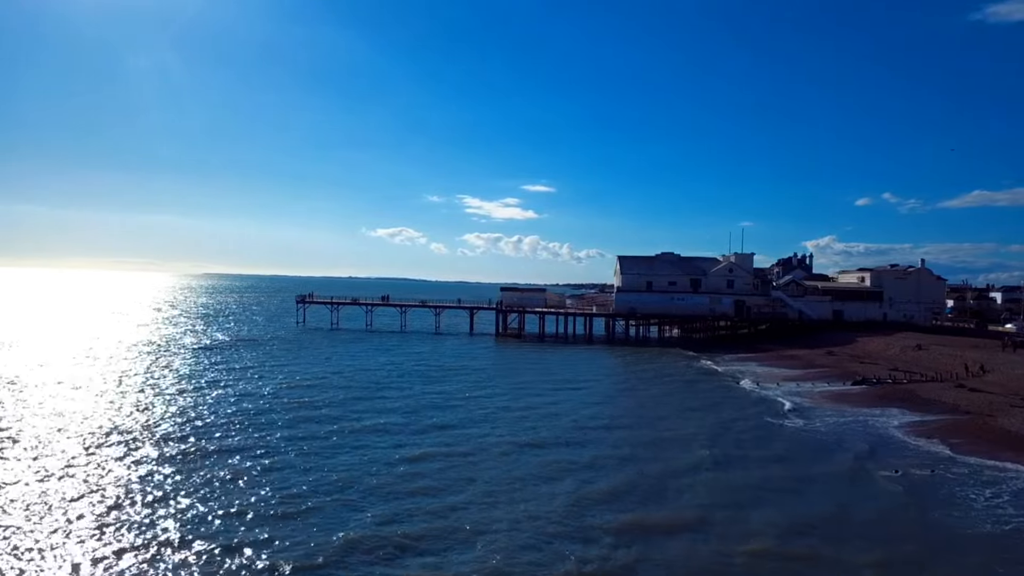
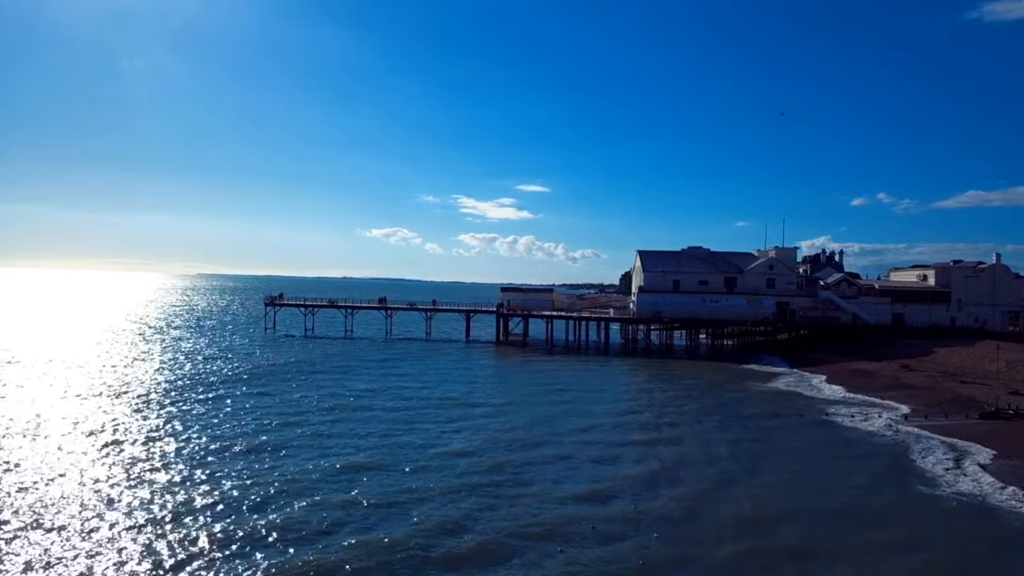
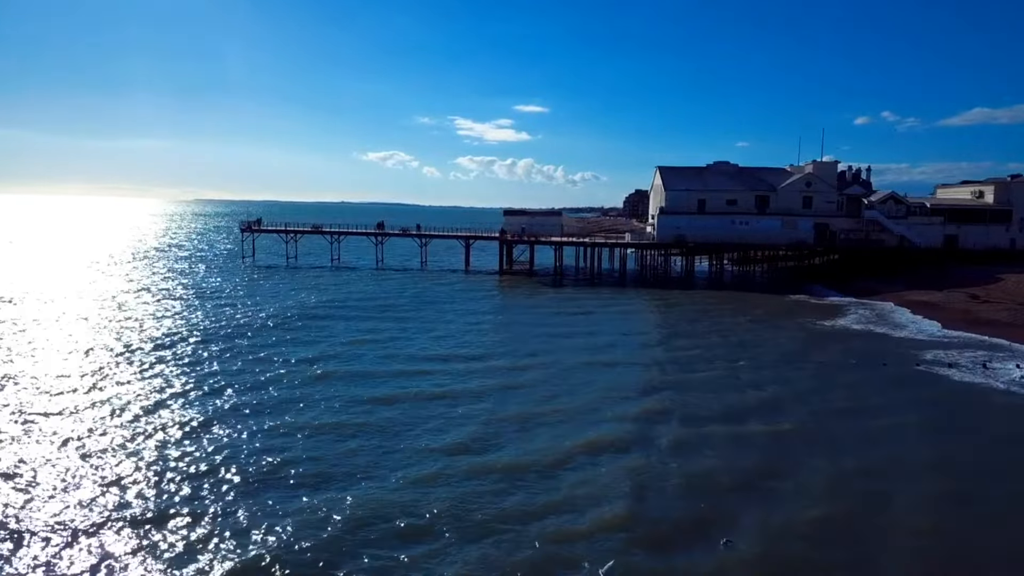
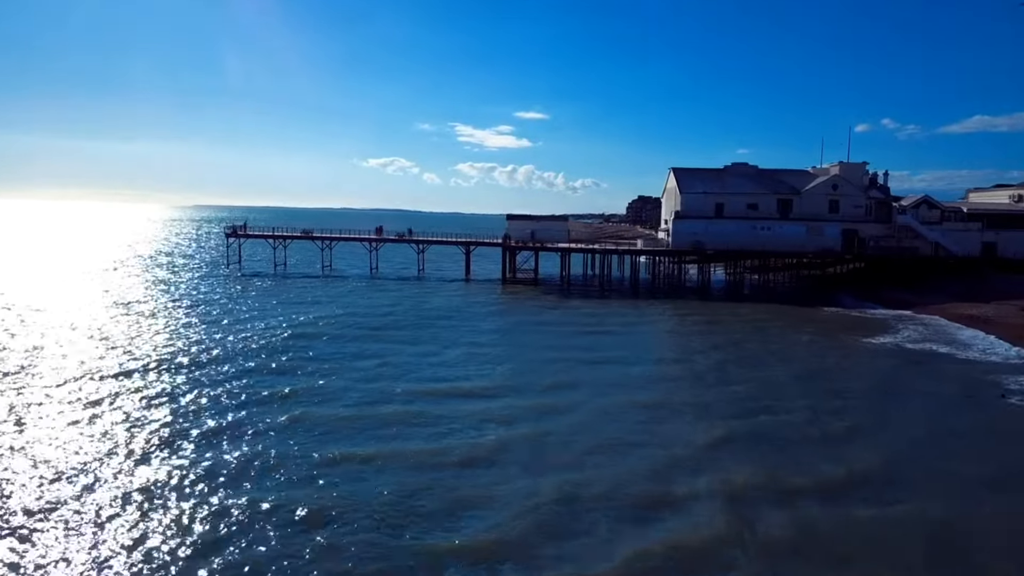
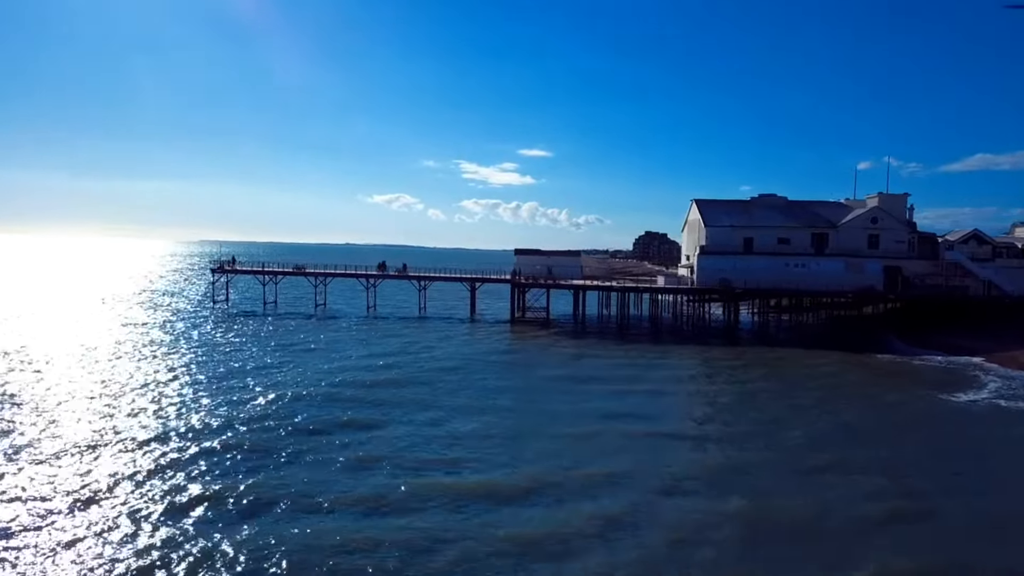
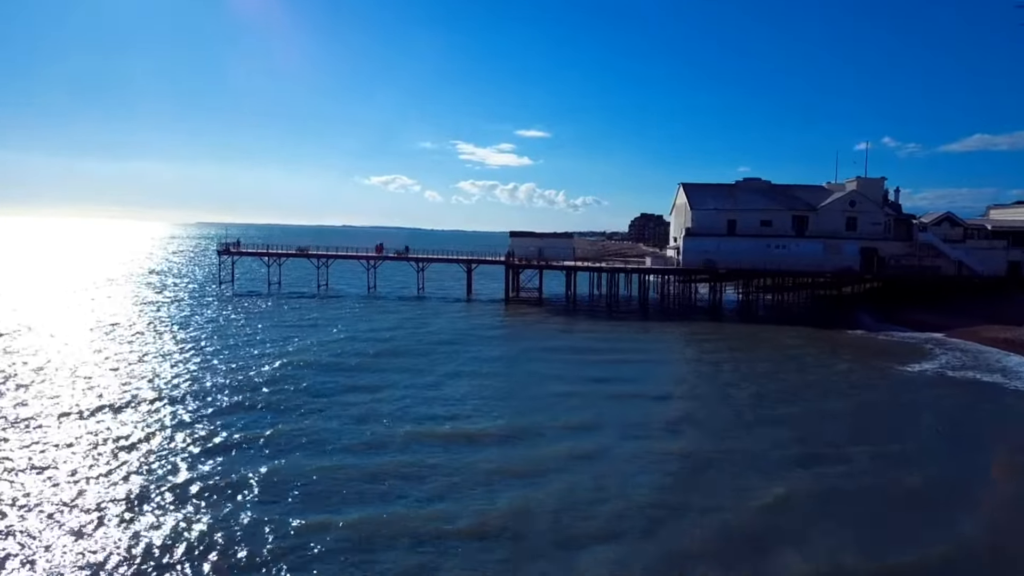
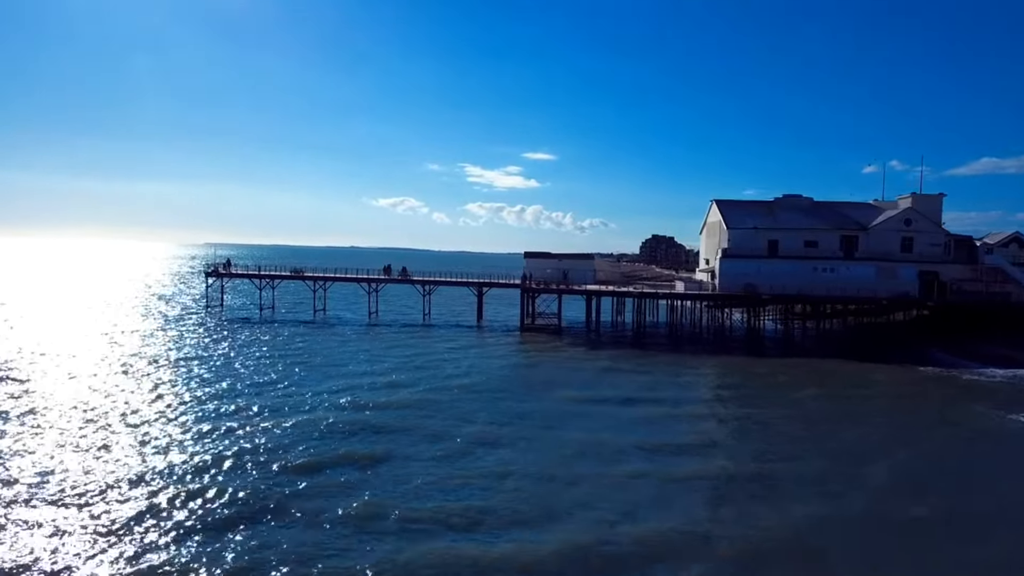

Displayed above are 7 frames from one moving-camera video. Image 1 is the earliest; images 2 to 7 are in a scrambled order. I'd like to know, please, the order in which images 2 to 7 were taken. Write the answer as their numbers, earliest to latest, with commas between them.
2, 3, 4, 6, 5, 7
